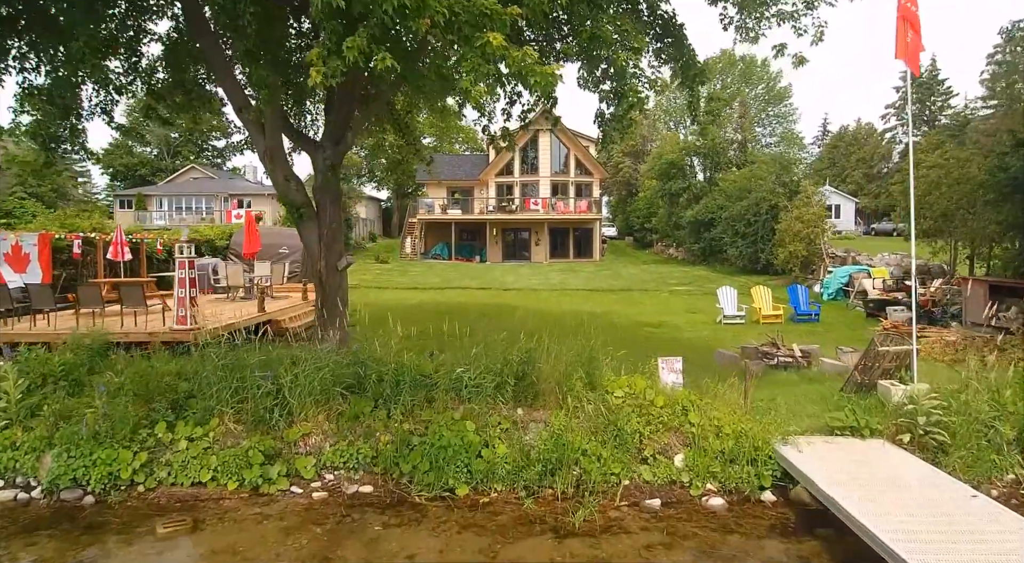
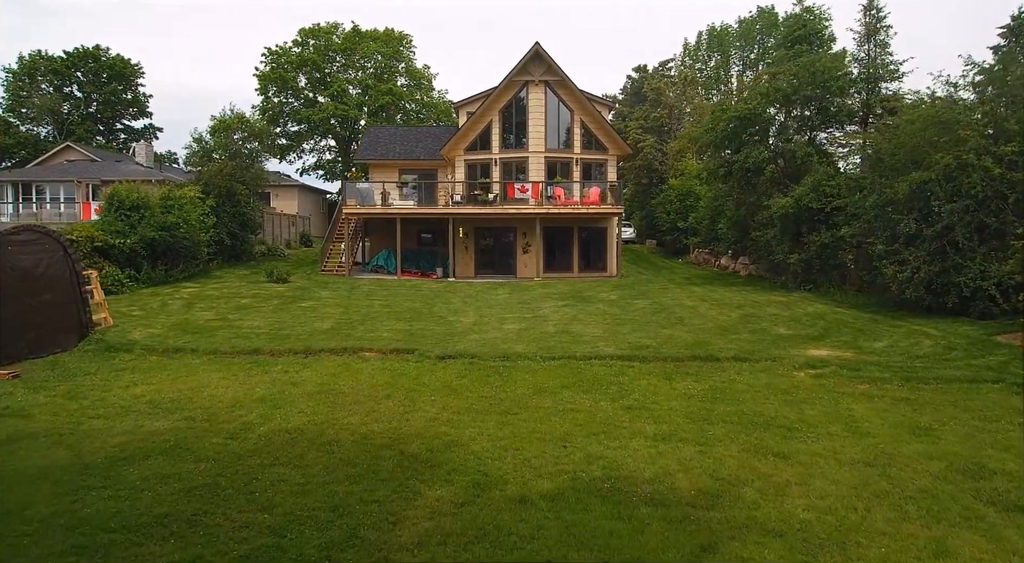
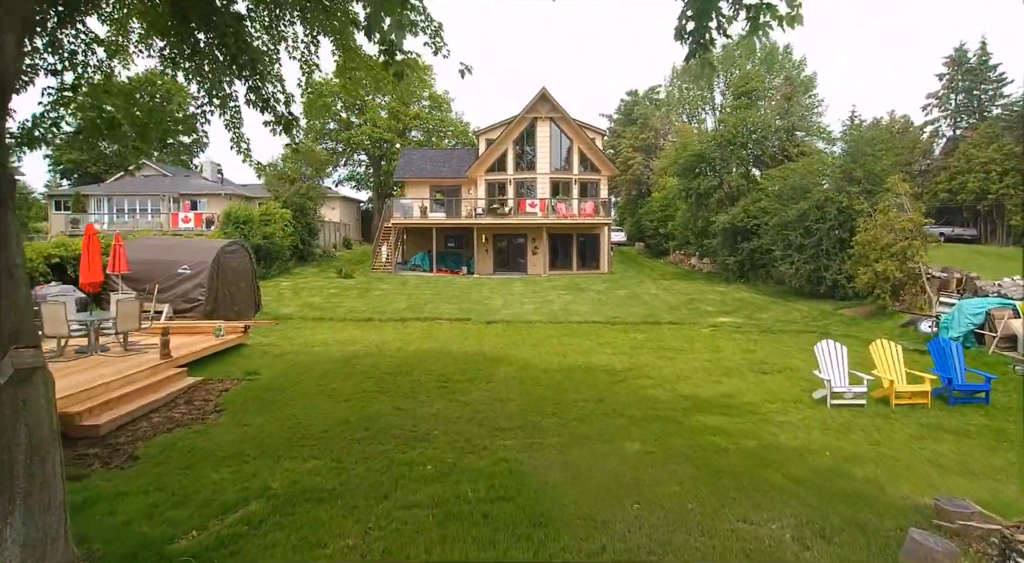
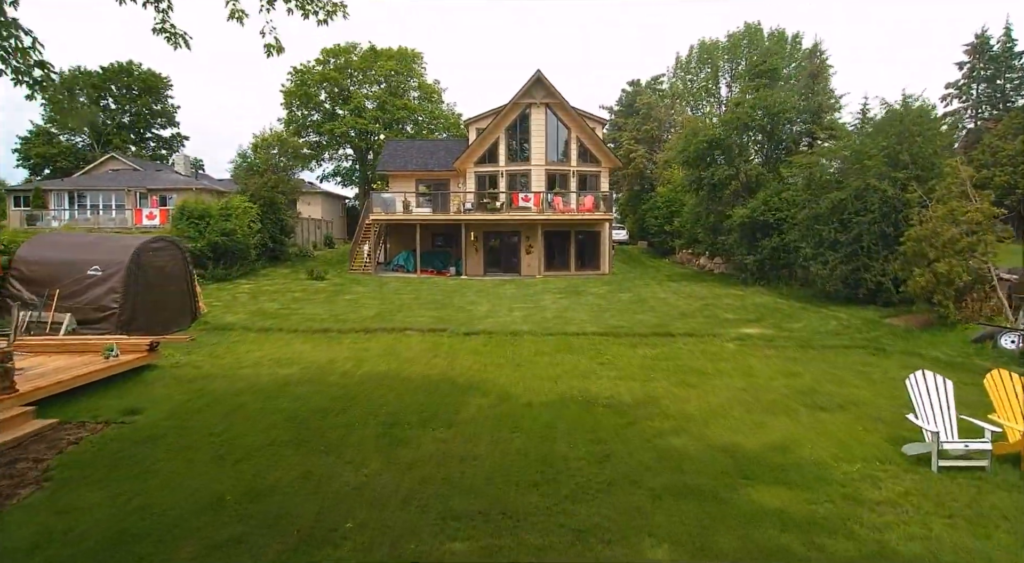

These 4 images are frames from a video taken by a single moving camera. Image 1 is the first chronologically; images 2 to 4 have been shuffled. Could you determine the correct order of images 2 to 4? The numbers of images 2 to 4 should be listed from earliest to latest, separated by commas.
3, 4, 2
